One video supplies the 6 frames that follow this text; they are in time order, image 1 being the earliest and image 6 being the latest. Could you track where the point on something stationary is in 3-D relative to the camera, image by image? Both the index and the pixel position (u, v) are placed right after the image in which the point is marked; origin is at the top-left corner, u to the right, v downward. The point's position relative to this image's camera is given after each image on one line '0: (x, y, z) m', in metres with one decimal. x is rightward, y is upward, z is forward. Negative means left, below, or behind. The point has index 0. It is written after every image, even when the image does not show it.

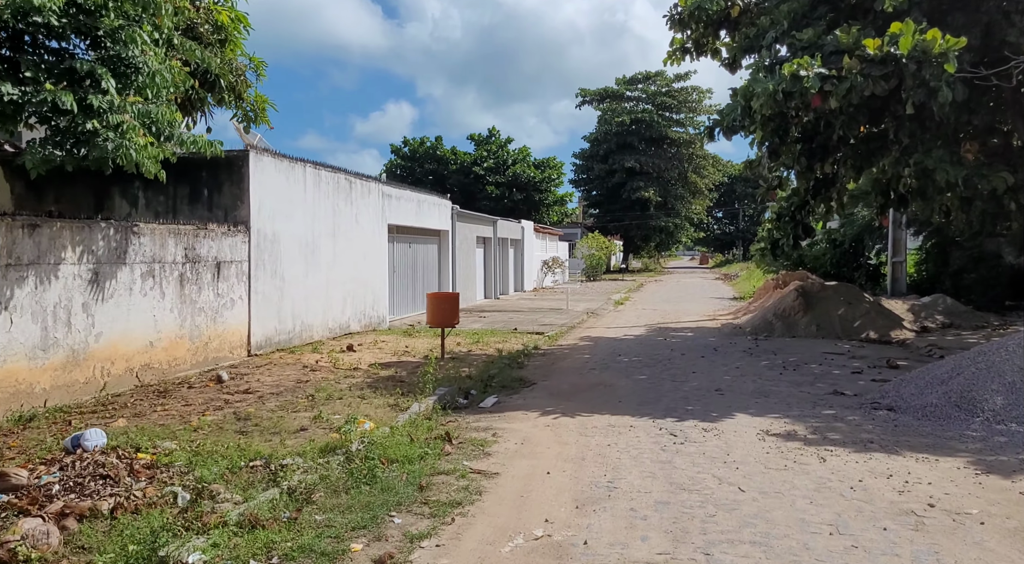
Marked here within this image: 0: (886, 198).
0: (+6.7, +1.5, +15.4) m
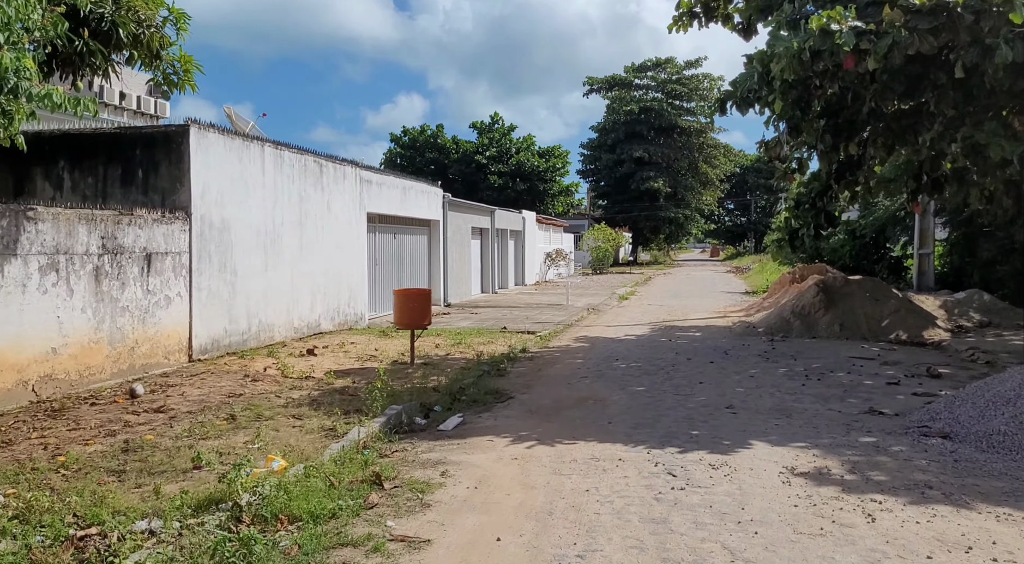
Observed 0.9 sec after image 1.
0: (+6.5, +1.6, +13.7) m
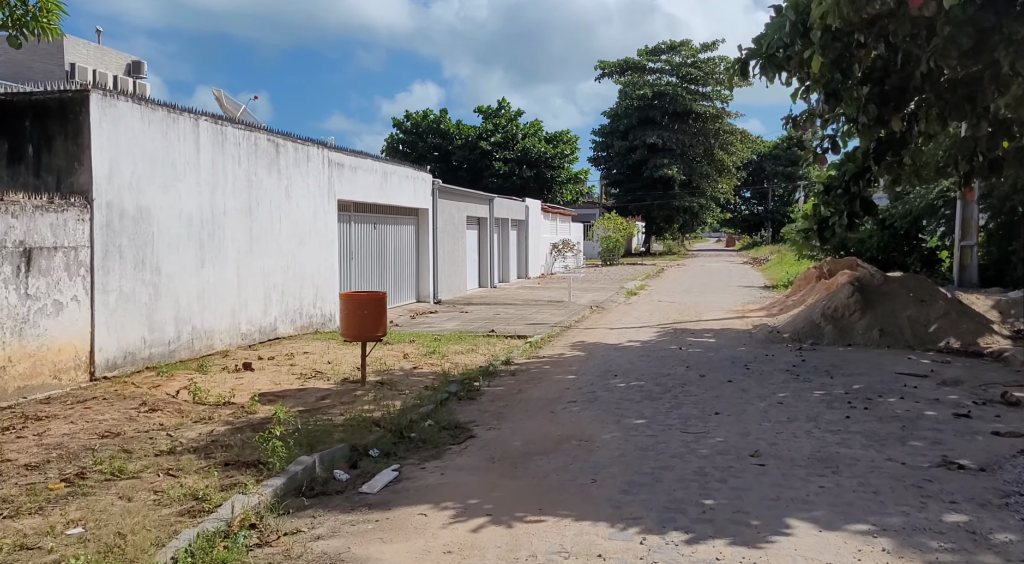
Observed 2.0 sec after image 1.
0: (+6.3, +1.6, +11.6) m
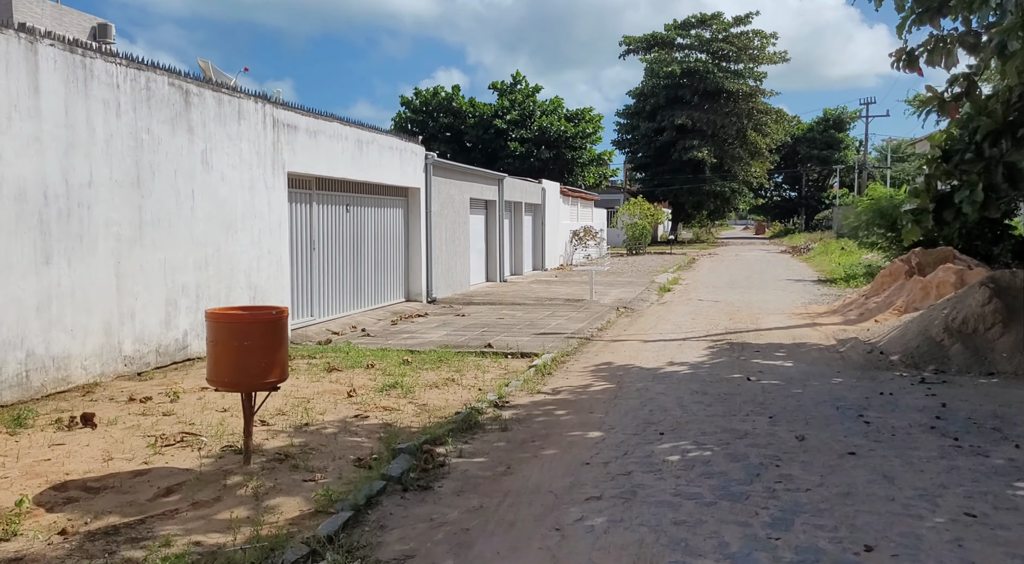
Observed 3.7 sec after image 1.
0: (+6.2, +1.6, +7.9) m
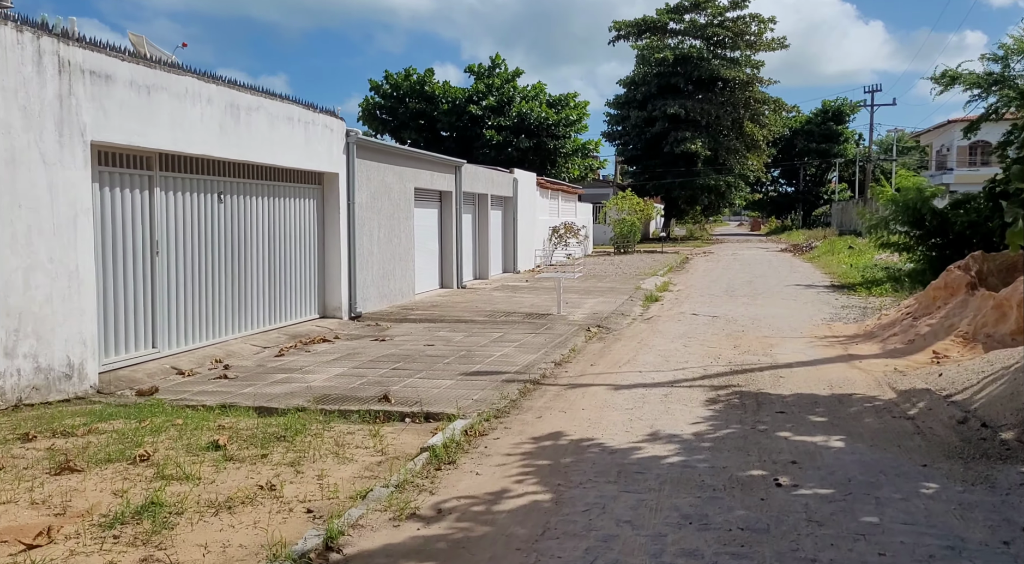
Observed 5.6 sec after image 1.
0: (+5.4, +1.3, +4.3) m
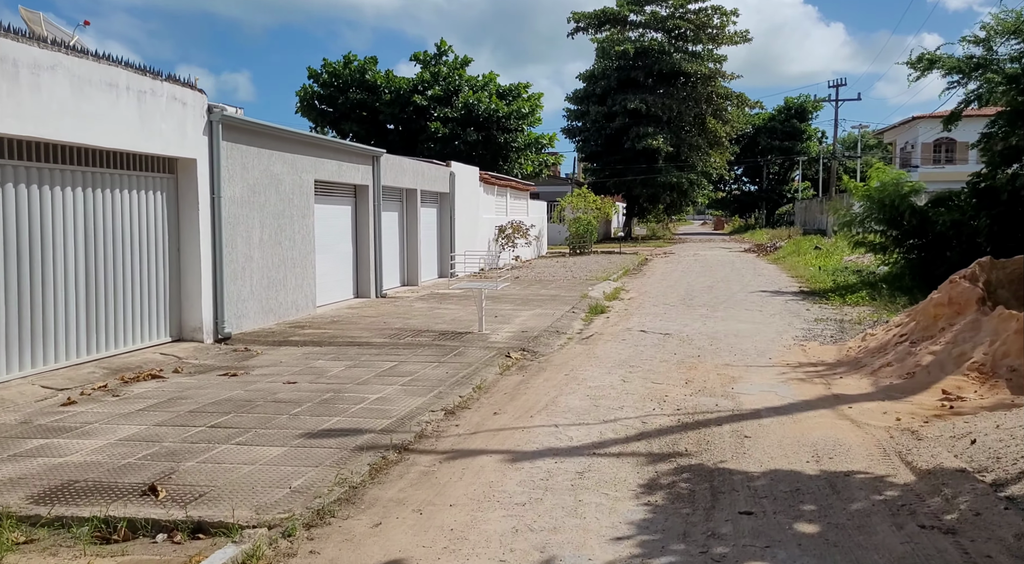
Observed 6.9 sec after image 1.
0: (+4.6, +1.2, +1.9) m
